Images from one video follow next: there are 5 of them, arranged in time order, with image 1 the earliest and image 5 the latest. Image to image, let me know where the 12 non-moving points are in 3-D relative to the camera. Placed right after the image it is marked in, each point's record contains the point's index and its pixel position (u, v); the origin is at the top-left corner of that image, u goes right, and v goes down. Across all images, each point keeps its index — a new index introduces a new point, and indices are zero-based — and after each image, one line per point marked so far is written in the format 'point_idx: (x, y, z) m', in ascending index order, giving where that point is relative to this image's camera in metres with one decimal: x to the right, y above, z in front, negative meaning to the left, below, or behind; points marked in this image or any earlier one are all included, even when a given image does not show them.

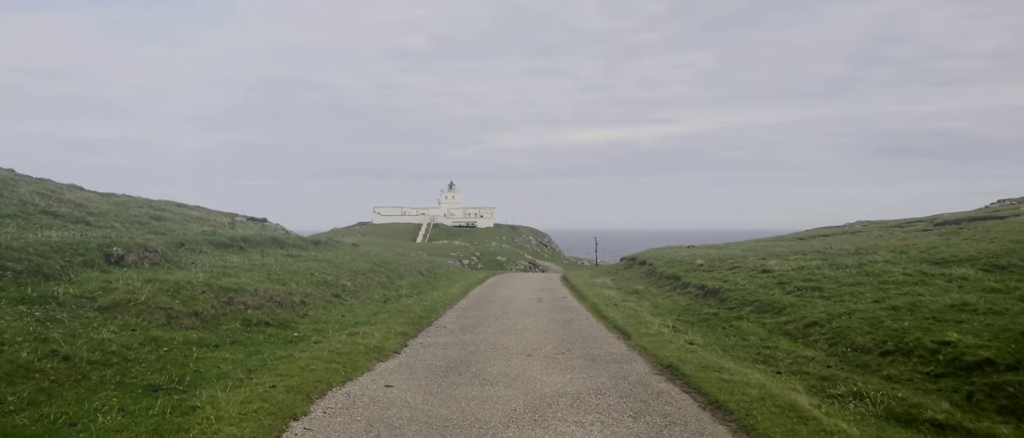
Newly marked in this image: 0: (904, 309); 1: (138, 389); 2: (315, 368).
0: (+10.4, -2.4, +19.1) m
1: (-6.5, -2.9, +12.4) m
2: (-3.9, -3.0, +14.2) m
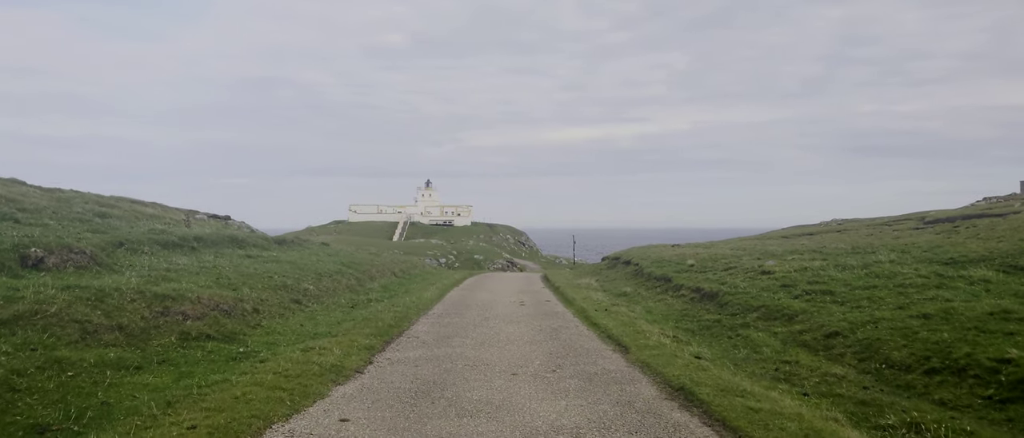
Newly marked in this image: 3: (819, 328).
0: (+10.0, -2.3, +16.9) m
1: (-6.7, -2.9, +9.7) m
2: (-4.1, -2.9, +11.6) m
3: (+7.8, -2.8, +18.3) m
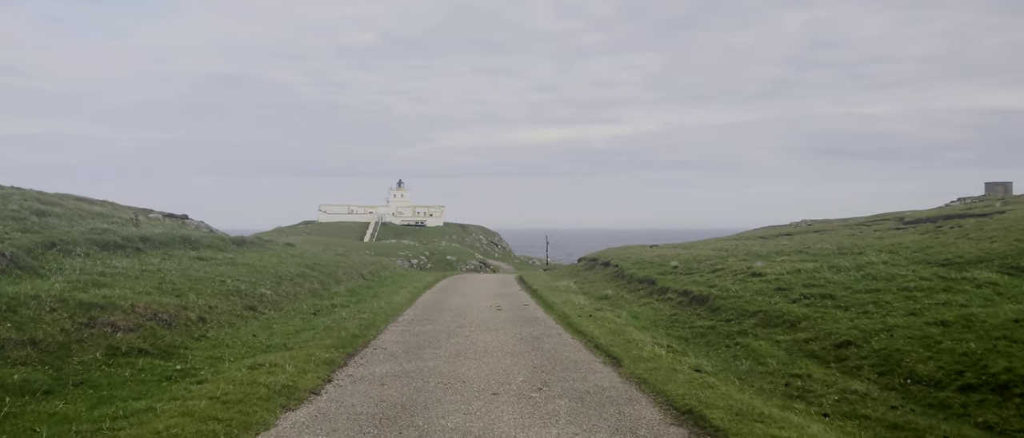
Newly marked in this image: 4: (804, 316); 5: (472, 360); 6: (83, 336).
0: (+9.6, -2.3, +15.4) m
1: (-6.8, -2.8, +7.5) m
2: (-4.4, -2.8, +9.5) m
3: (+7.3, -2.7, +16.7) m
4: (+7.7, -2.5, +18.9) m
5: (-0.9, -3.2, +16.2) m
6: (-8.5, -2.3, +14.2) m
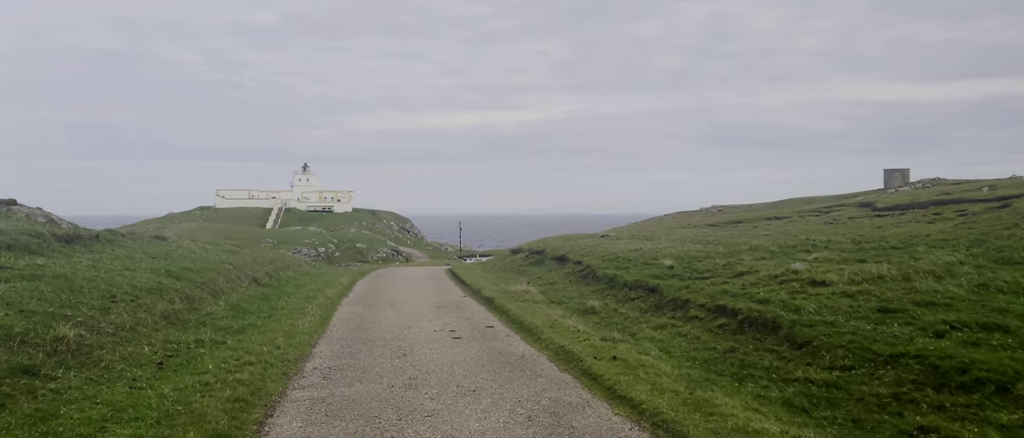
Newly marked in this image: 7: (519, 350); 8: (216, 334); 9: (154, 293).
0: (+10.0, -2.1, +8.0) m
1: (-5.2, -2.9, -1.8) m
2: (-3.1, -2.8, +0.5) m
3: (+7.6, -2.6, +9.1) m
4: (+7.8, -2.4, +11.3) m
5: (-0.5, -3.1, +7.5) m
6: (-7.7, -2.2, +4.6) m
7: (+0.2, -3.0, +16.9) m
8: (-7.2, -2.8, +17.6) m
9: (-9.7, -2.0, +19.6) m
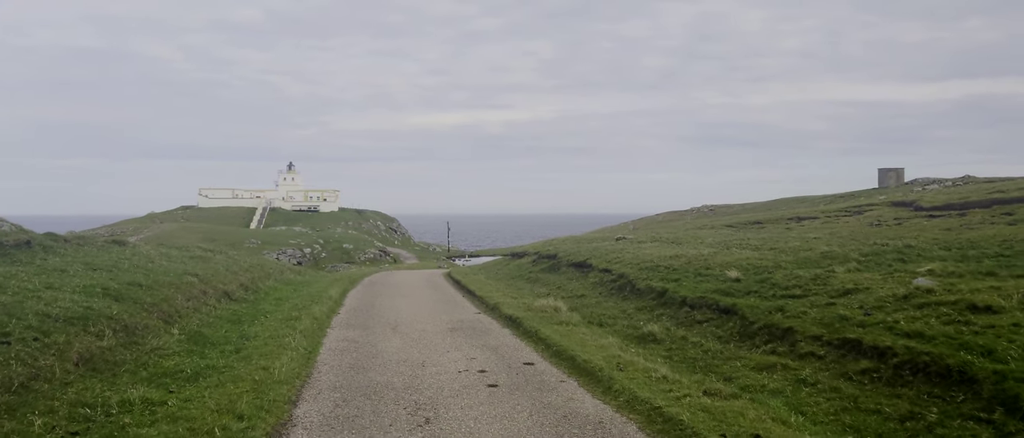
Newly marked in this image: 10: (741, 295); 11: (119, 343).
0: (+11.3, -2.2, +3.1) m
1: (-3.8, -3.0, -7.0) m
2: (-1.6, -2.9, -4.7) m
3: (+8.9, -2.7, +4.1) m
4: (+9.0, -2.4, +6.4) m
5: (+0.8, -3.1, +2.4) m
6: (-6.4, -2.3, -0.6) m
7: (+1.3, -3.1, +11.8) m
8: (-6.1, -2.8, +12.3) m
9: (-8.6, -2.1, +14.3) m
10: (+6.4, -2.1, +20.0) m
11: (-7.9, -2.5, +14.5) m
